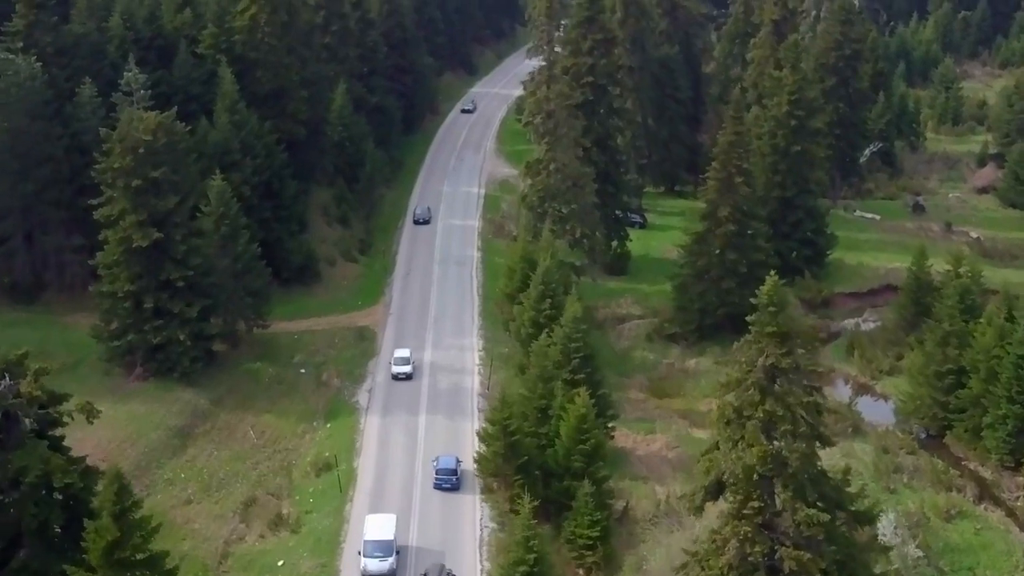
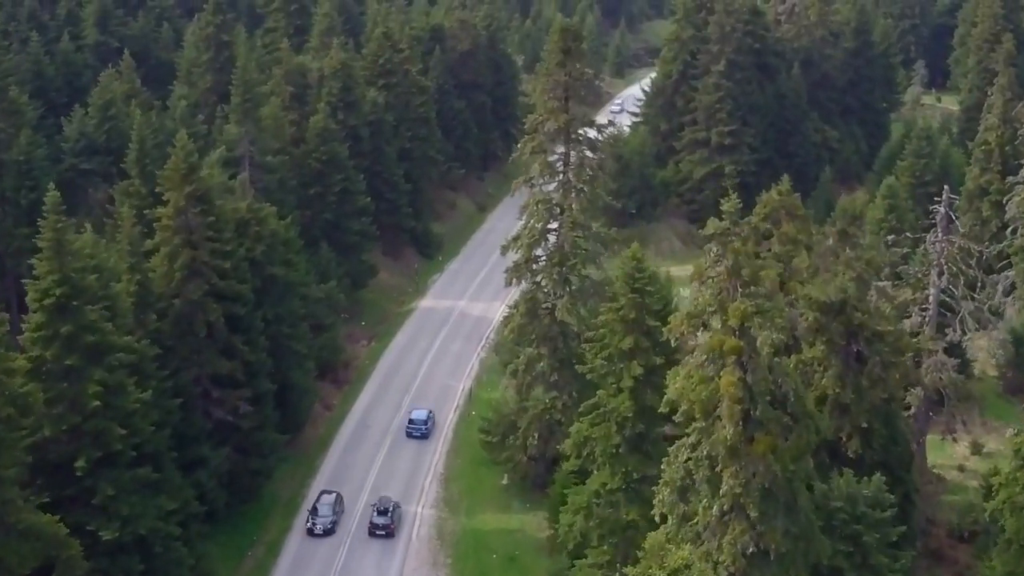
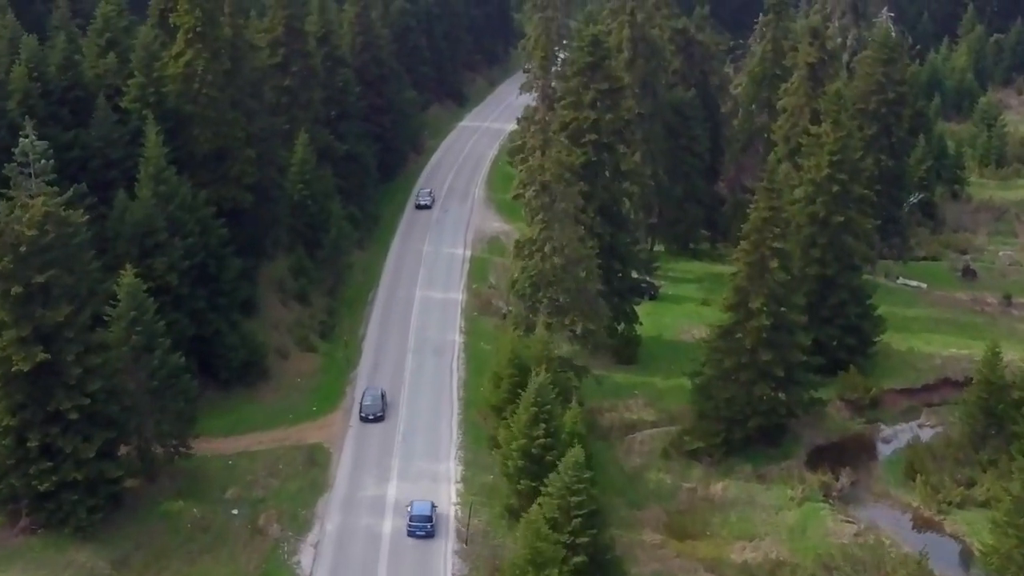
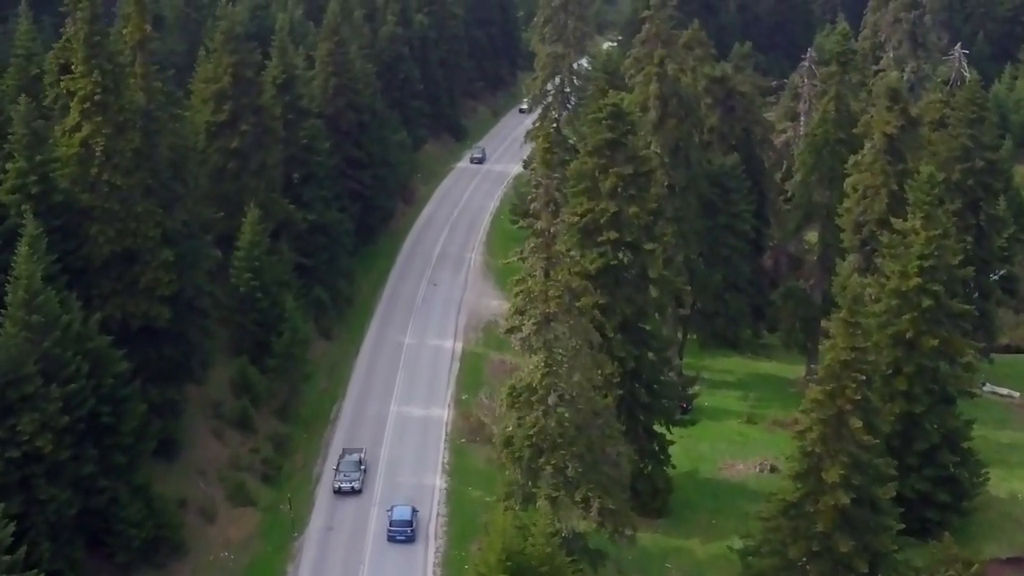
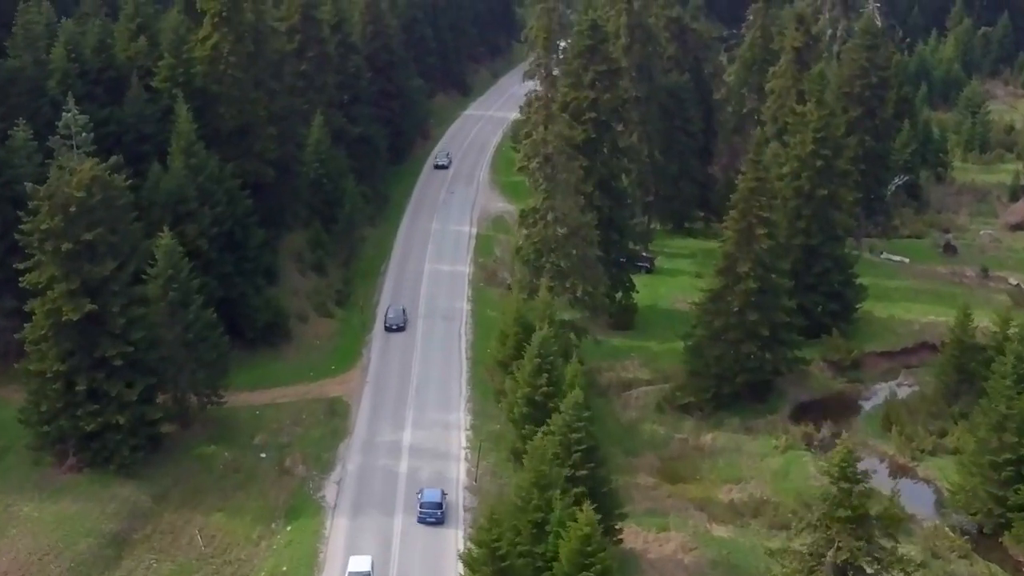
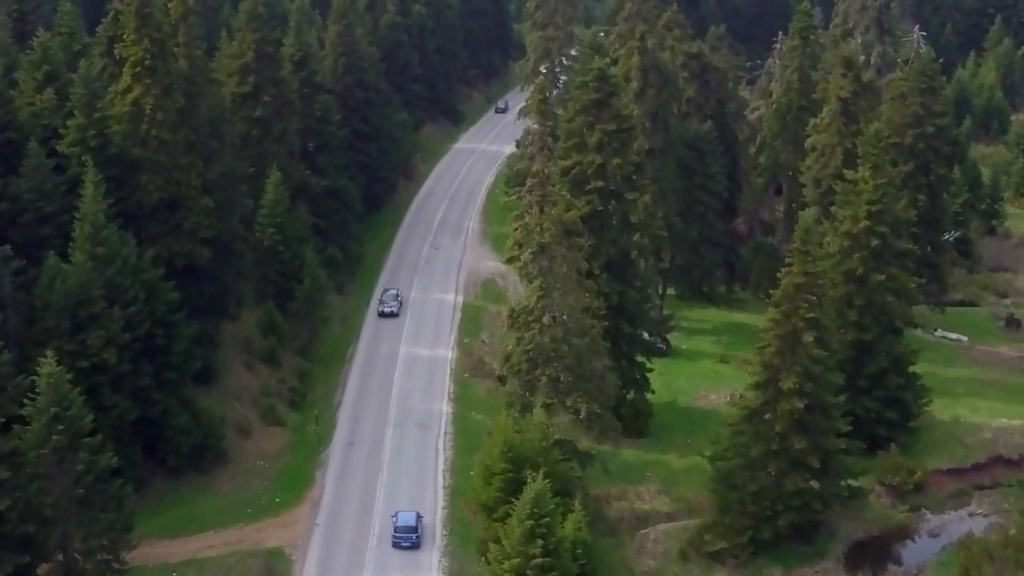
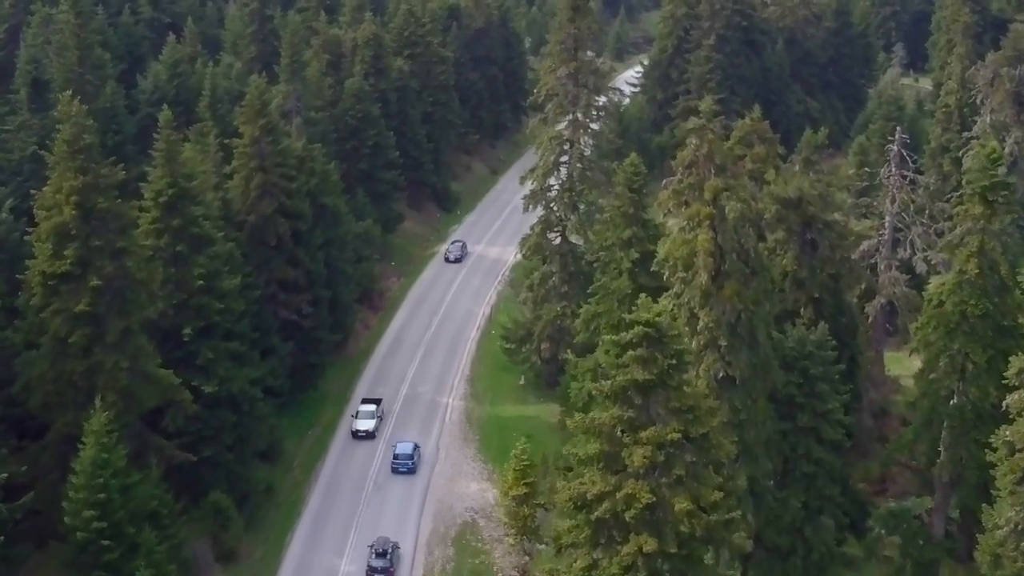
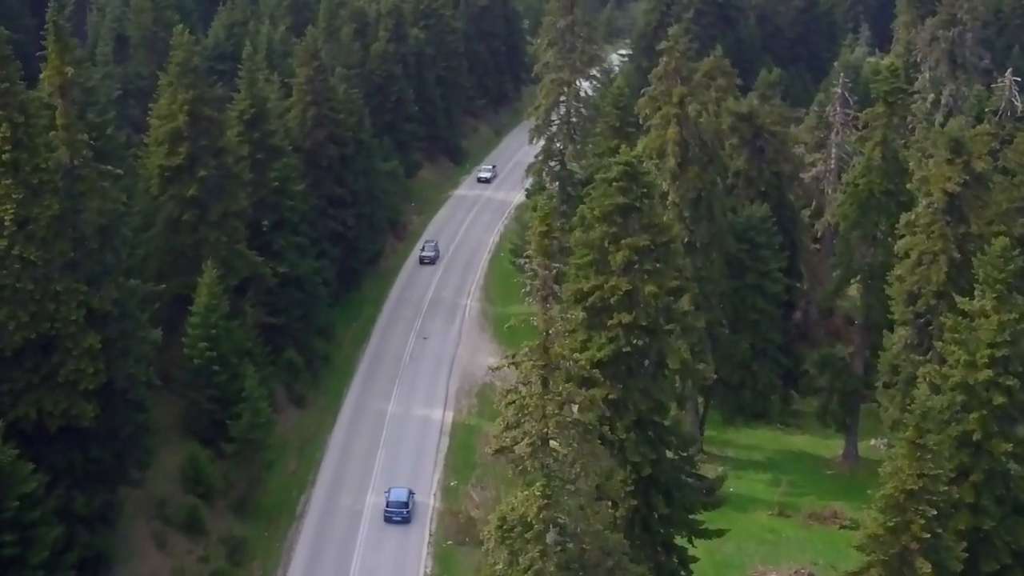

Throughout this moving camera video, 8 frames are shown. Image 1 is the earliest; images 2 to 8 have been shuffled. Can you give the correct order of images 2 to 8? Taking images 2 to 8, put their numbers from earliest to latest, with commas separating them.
5, 3, 6, 4, 8, 7, 2
